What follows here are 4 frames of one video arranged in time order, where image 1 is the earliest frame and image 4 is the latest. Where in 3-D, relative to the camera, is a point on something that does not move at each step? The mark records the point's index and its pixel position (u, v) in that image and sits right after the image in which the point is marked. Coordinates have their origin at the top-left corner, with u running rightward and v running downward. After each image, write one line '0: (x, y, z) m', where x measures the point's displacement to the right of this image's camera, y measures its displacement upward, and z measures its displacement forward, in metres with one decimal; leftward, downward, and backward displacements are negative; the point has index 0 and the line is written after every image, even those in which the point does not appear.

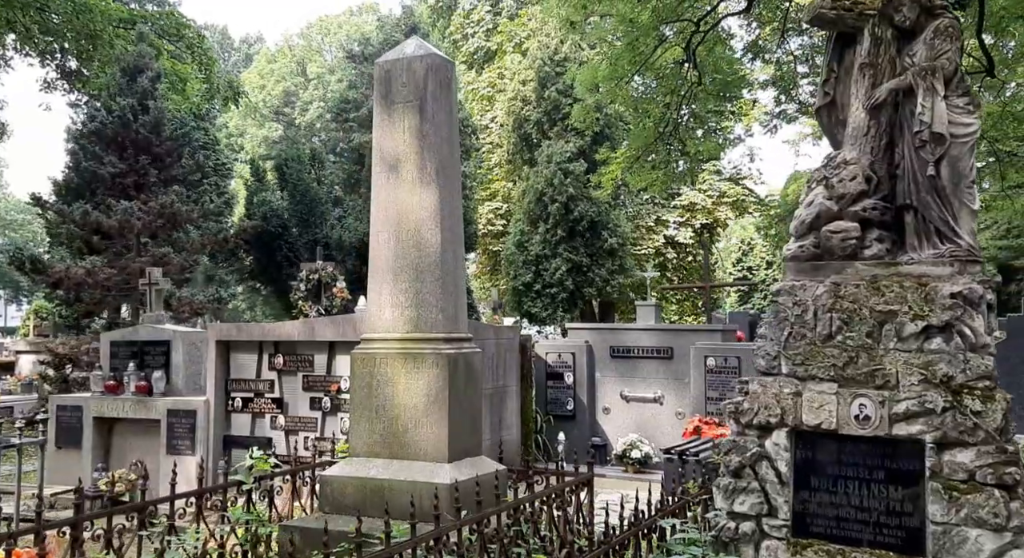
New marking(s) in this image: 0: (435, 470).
0: (-0.5, -1.3, +7.0) m
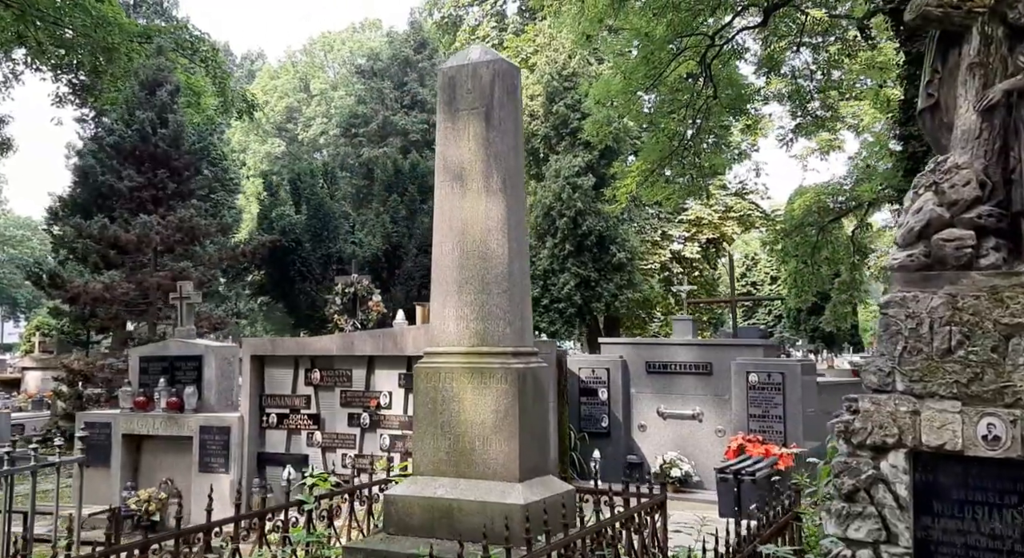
0: (0.0, -1.4, +6.7) m
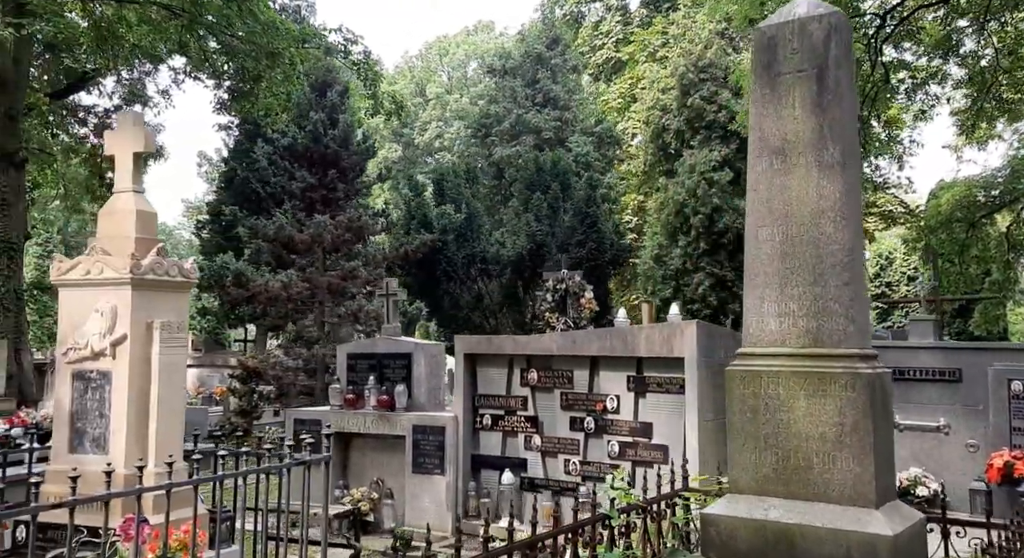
0: (+1.9, -1.3, +5.7) m
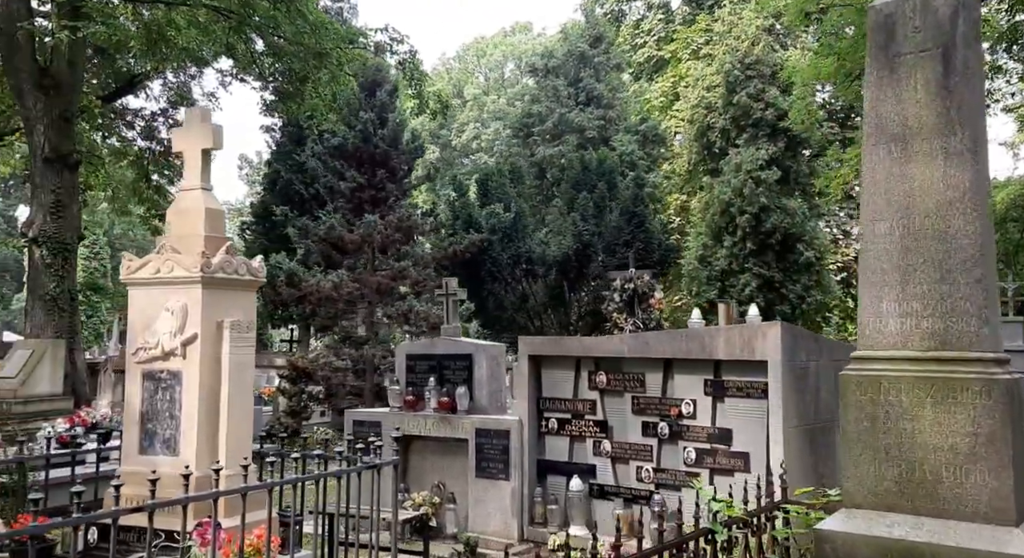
0: (+2.5, -1.3, +5.2) m
